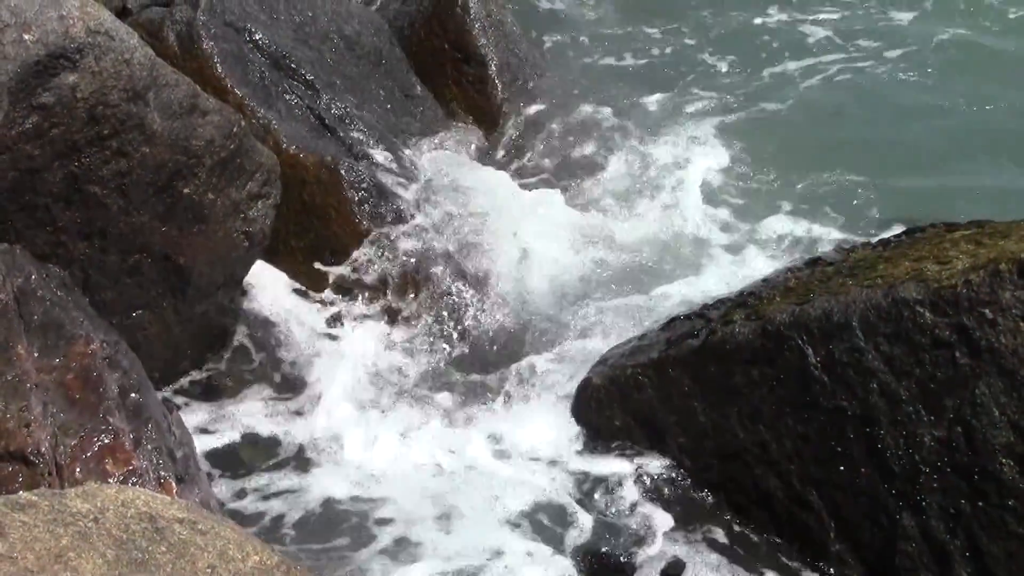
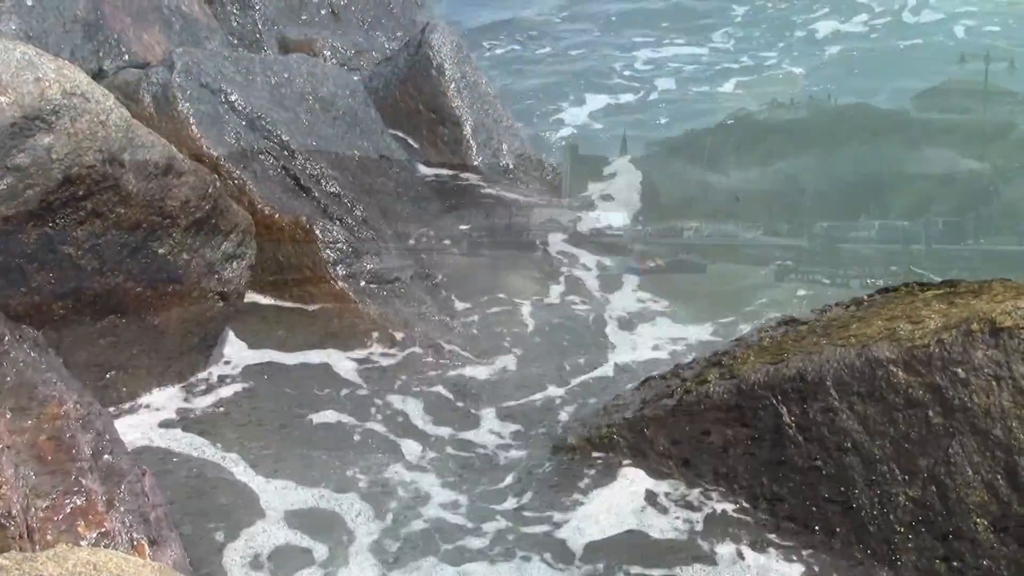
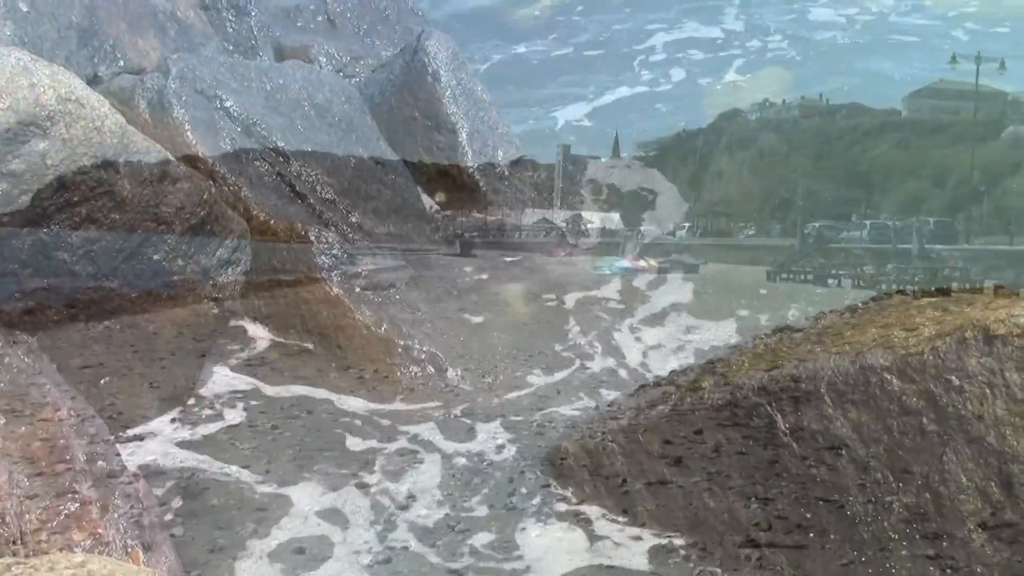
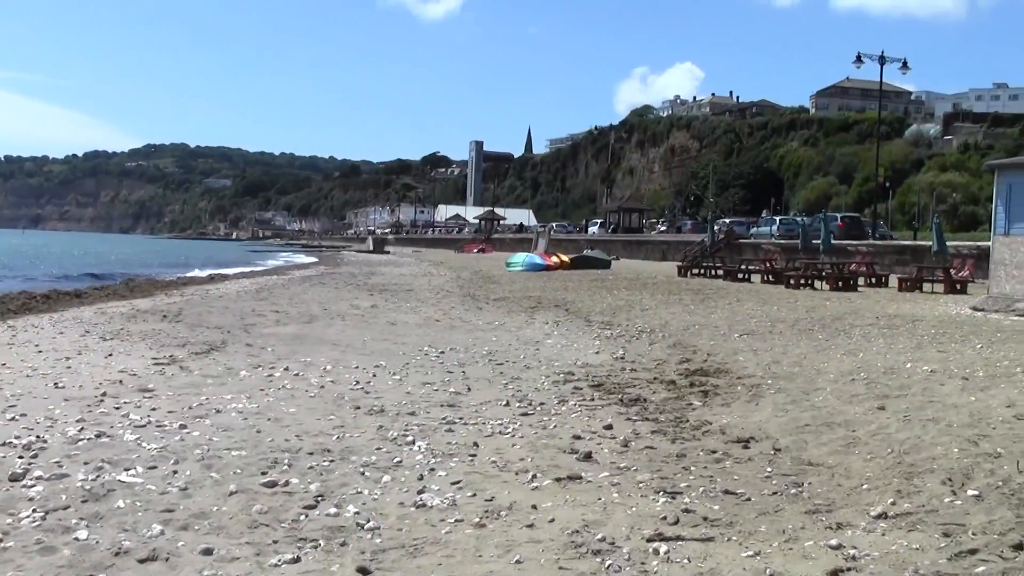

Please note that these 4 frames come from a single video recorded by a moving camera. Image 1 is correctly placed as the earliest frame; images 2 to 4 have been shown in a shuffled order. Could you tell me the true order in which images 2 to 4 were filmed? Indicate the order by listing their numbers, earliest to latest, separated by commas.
2, 3, 4
